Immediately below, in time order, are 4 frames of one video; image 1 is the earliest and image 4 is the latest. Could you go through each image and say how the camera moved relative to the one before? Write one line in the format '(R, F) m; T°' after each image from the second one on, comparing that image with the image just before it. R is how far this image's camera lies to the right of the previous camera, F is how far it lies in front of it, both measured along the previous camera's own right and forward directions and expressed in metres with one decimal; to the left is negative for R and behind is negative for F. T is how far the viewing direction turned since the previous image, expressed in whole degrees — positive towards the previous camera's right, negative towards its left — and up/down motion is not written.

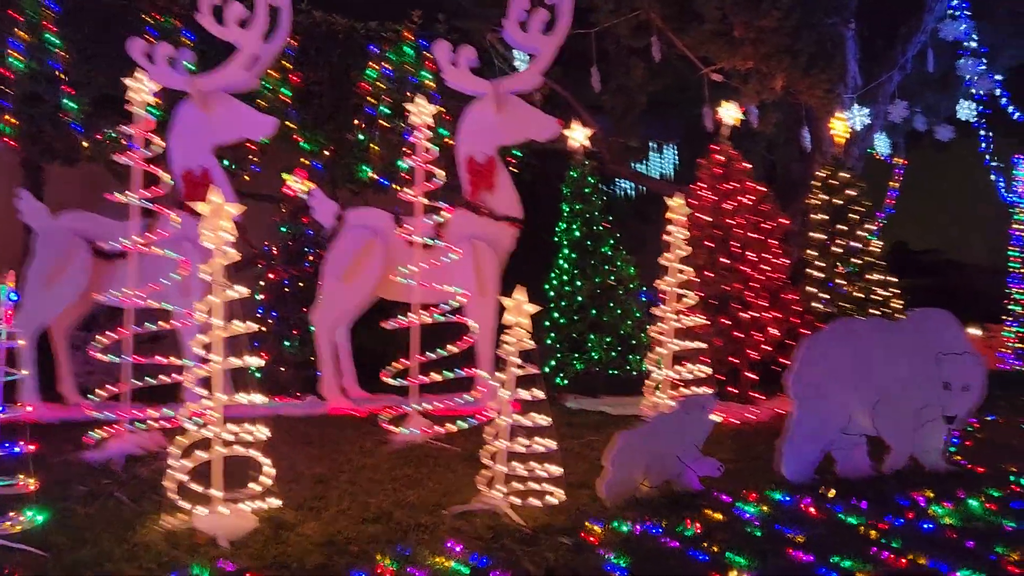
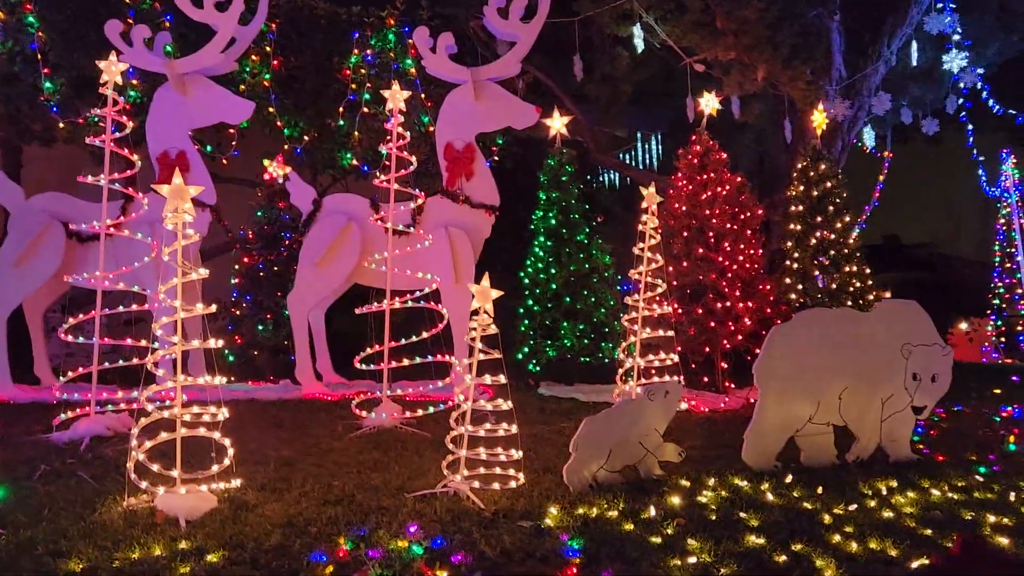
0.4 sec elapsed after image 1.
(+0.2, 0.0) m; 0°
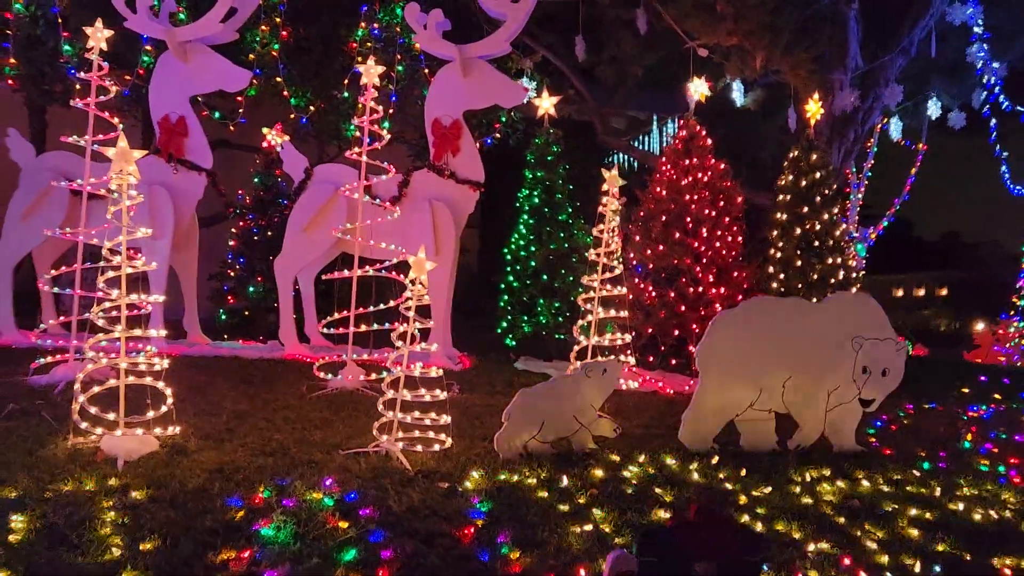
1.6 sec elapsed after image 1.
(+0.6, -0.1) m; -3°
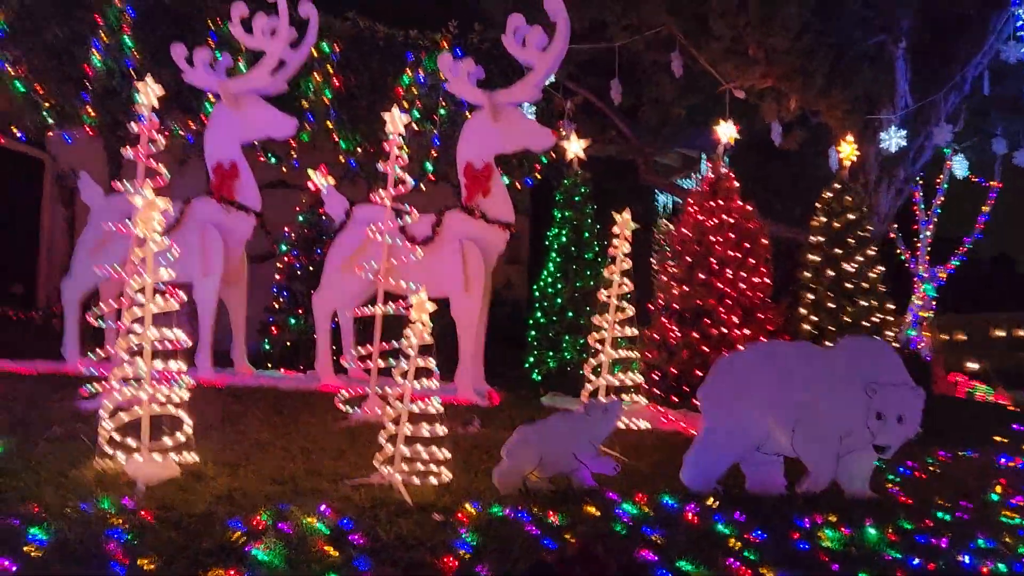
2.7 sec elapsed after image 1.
(+0.4, -0.2) m; -5°
